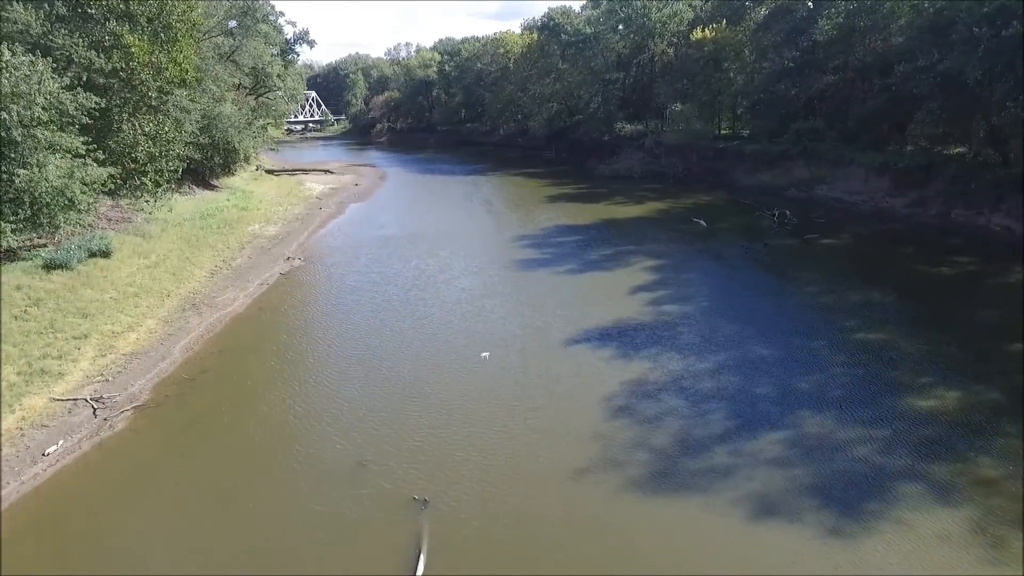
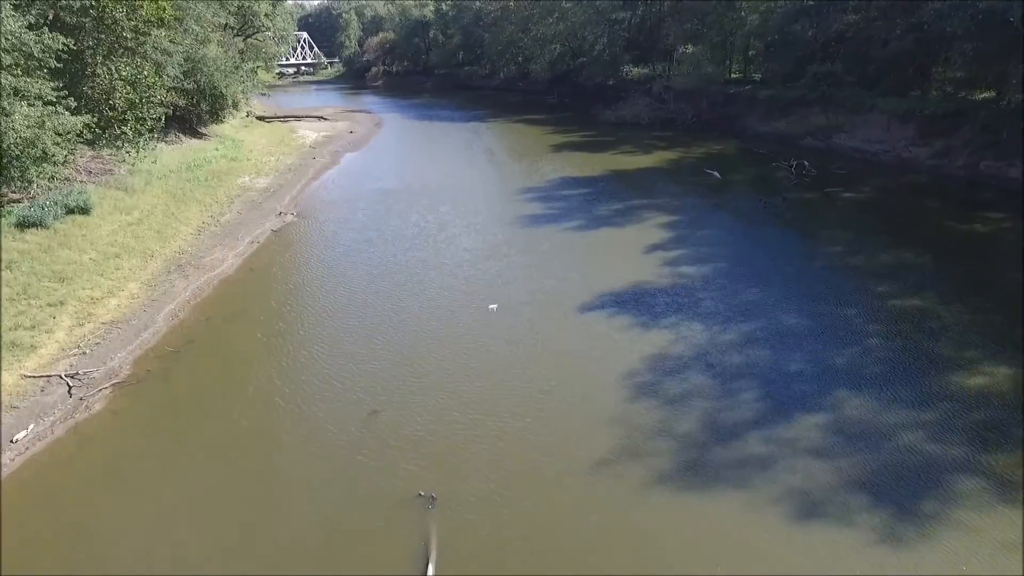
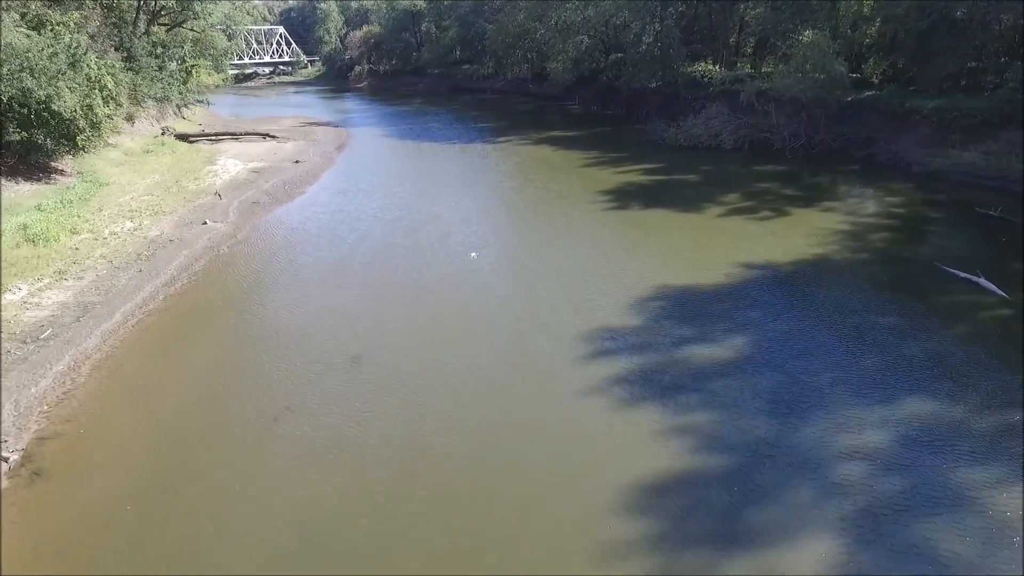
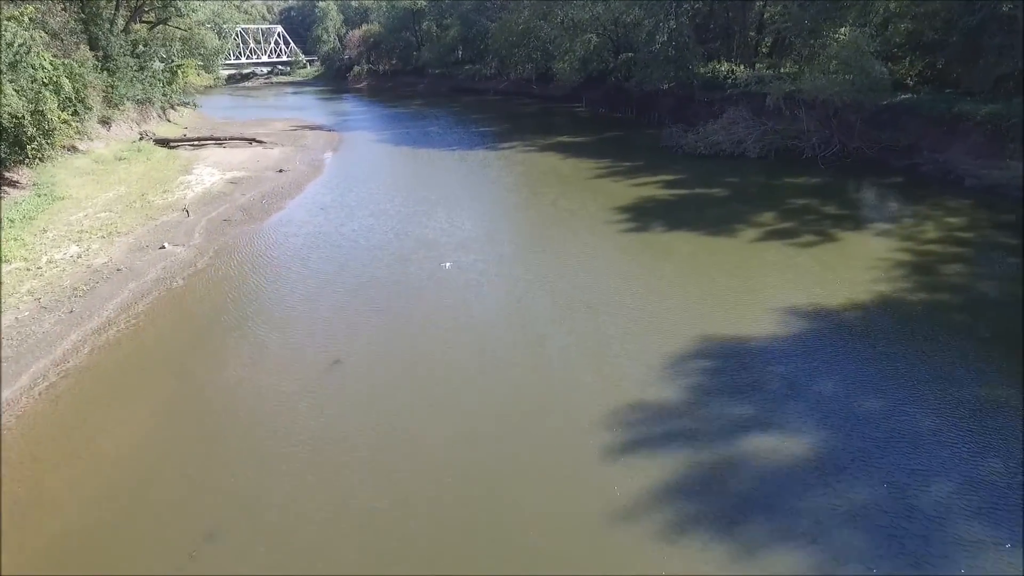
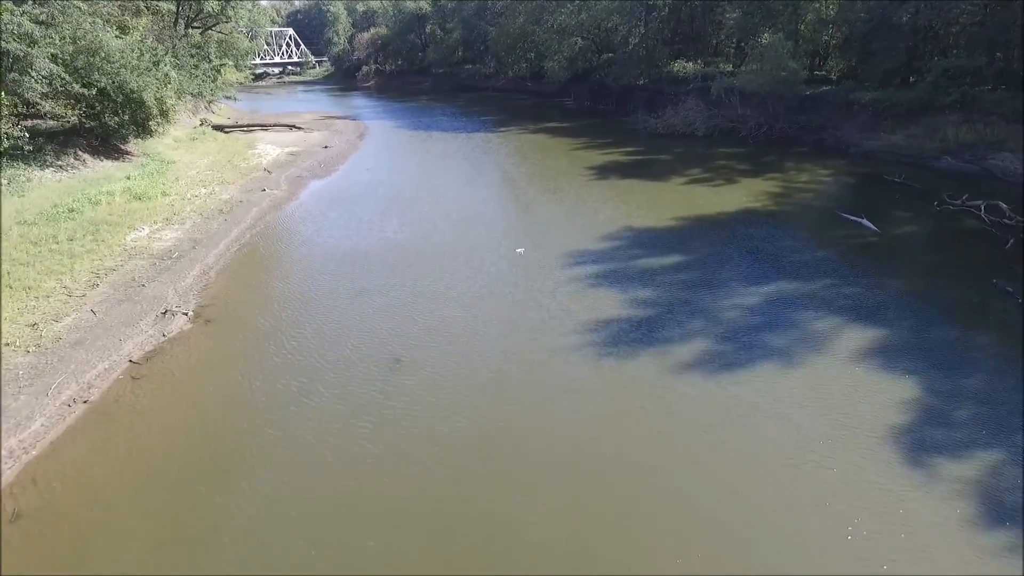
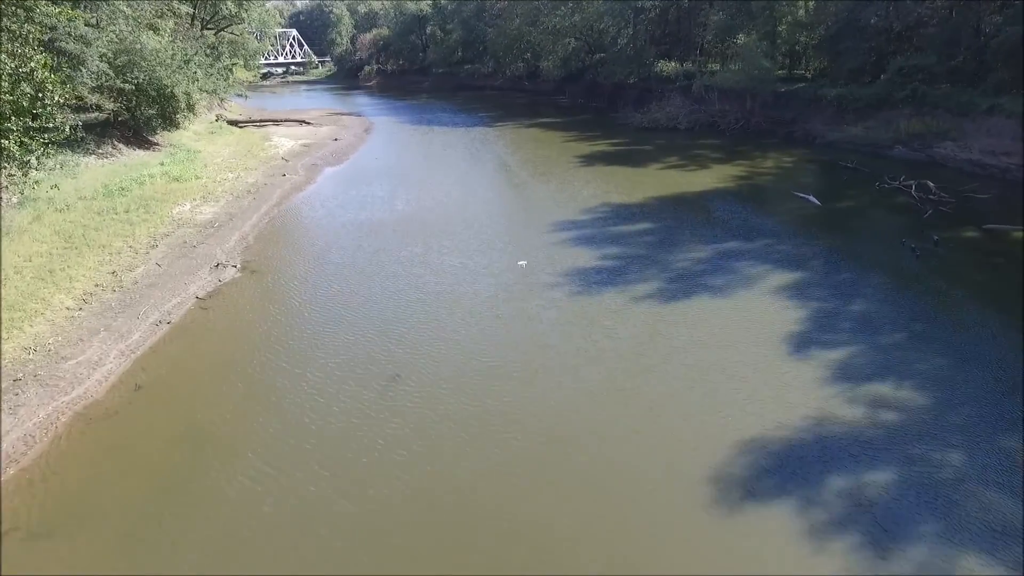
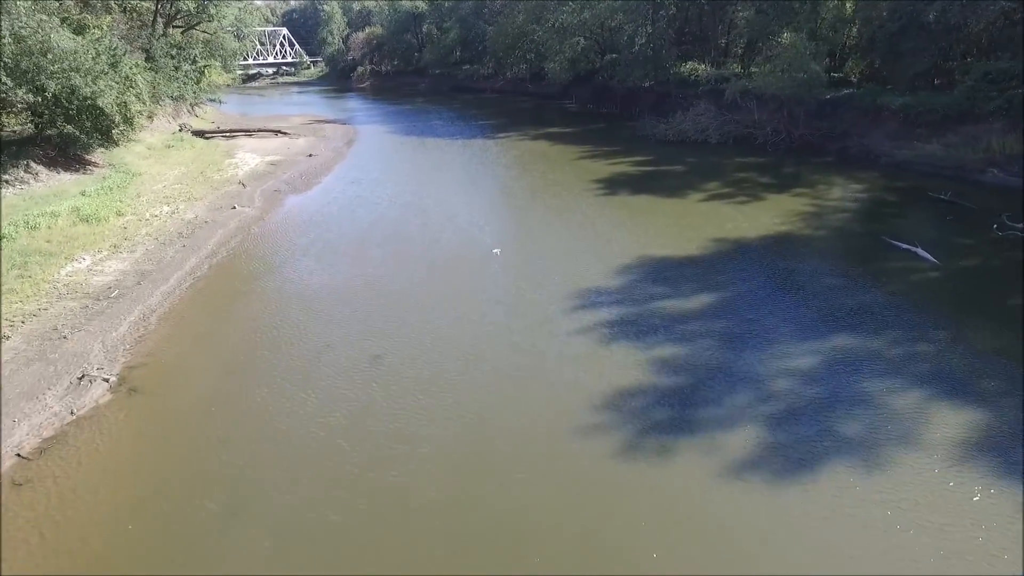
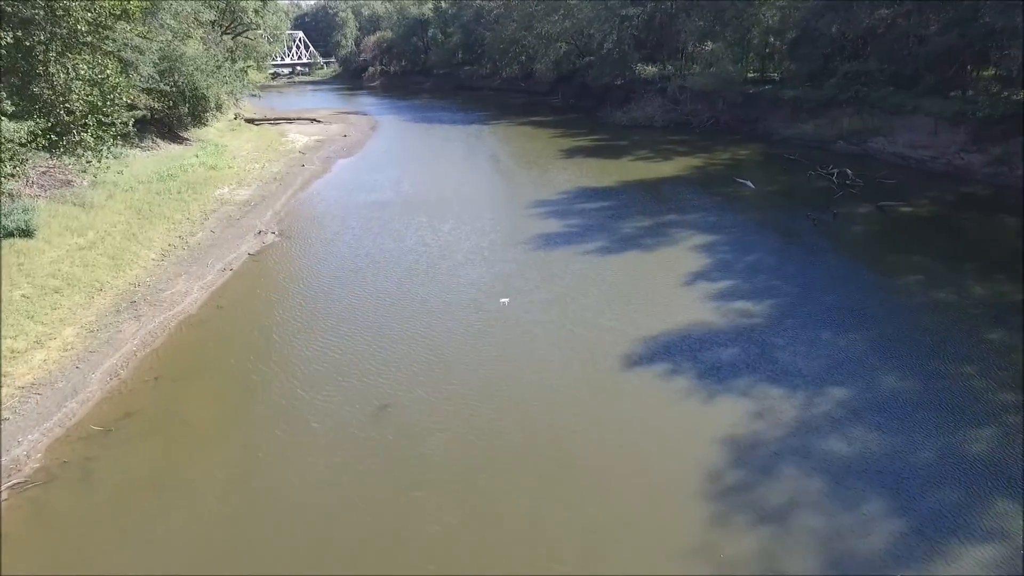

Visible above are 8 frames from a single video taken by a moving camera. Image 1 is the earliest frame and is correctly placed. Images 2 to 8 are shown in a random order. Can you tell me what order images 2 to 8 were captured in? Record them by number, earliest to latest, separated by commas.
2, 8, 6, 5, 7, 3, 4
